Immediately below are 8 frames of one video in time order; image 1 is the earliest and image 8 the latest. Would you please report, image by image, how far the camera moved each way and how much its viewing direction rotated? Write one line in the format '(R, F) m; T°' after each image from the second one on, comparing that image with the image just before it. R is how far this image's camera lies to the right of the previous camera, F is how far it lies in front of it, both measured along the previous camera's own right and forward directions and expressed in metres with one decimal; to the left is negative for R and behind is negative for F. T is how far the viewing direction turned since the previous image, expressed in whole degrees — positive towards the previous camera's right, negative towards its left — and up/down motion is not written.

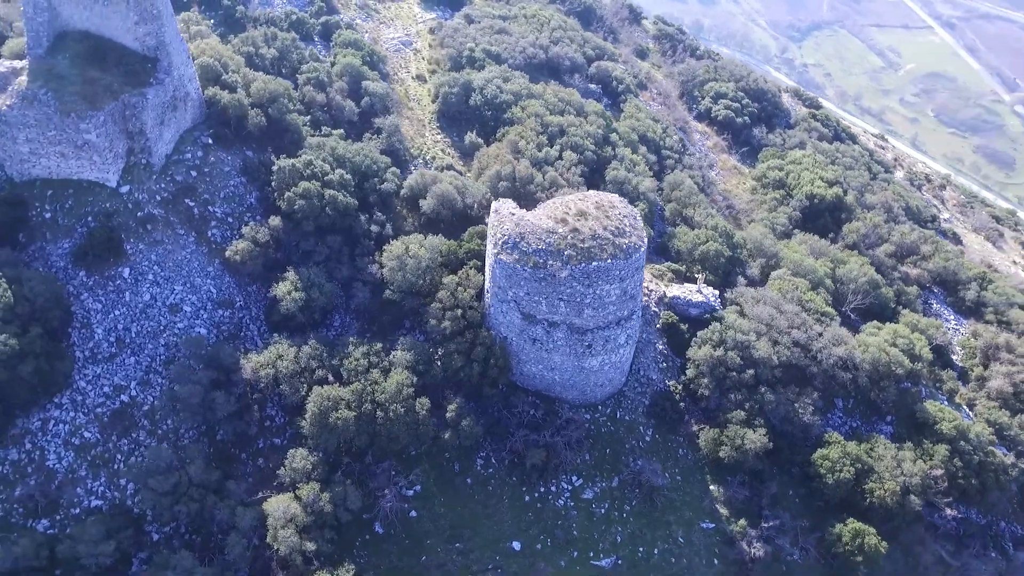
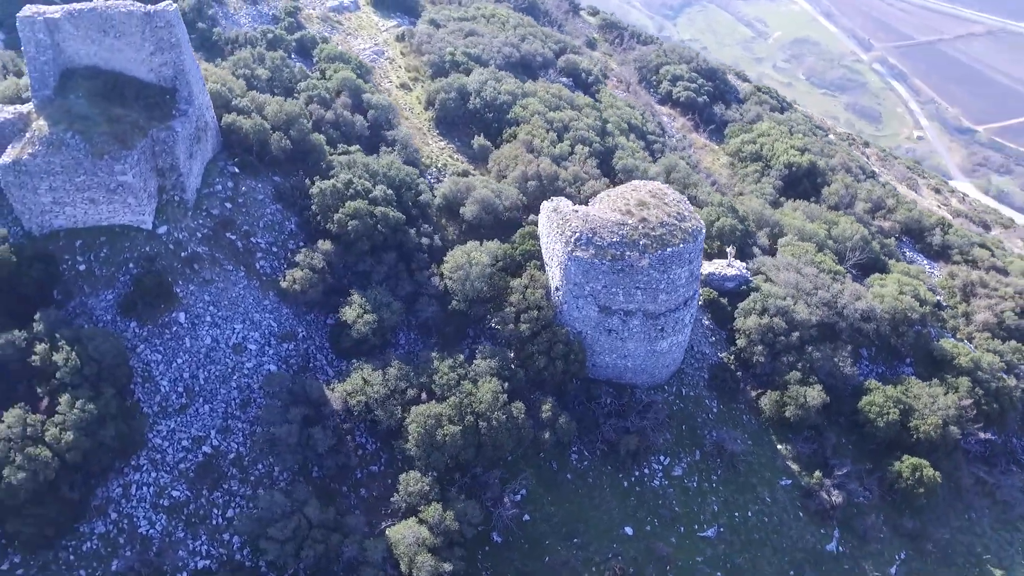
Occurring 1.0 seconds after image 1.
(-4.6, +0.1) m; +8°
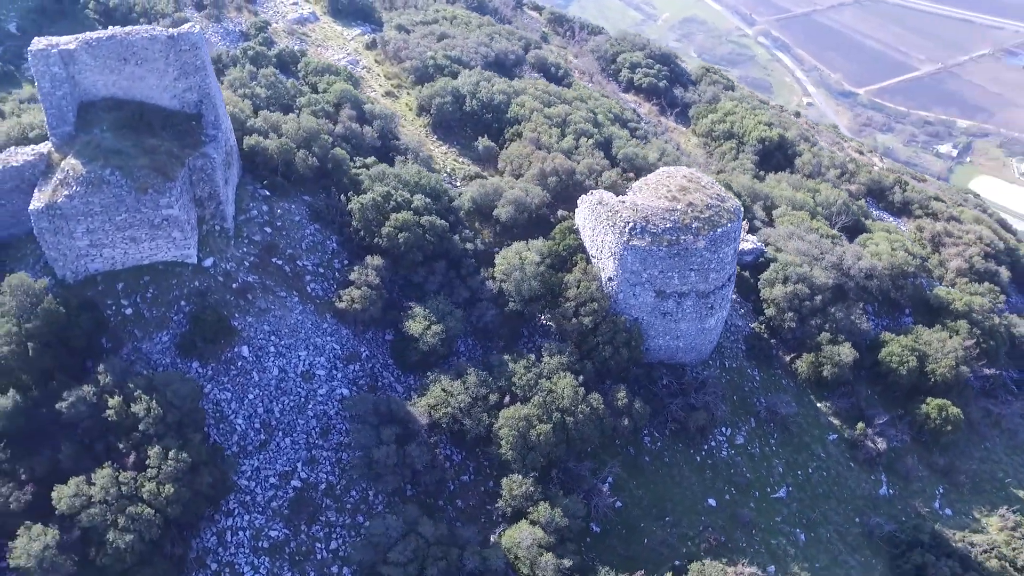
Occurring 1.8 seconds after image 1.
(-4.0, +0.1) m; +7°
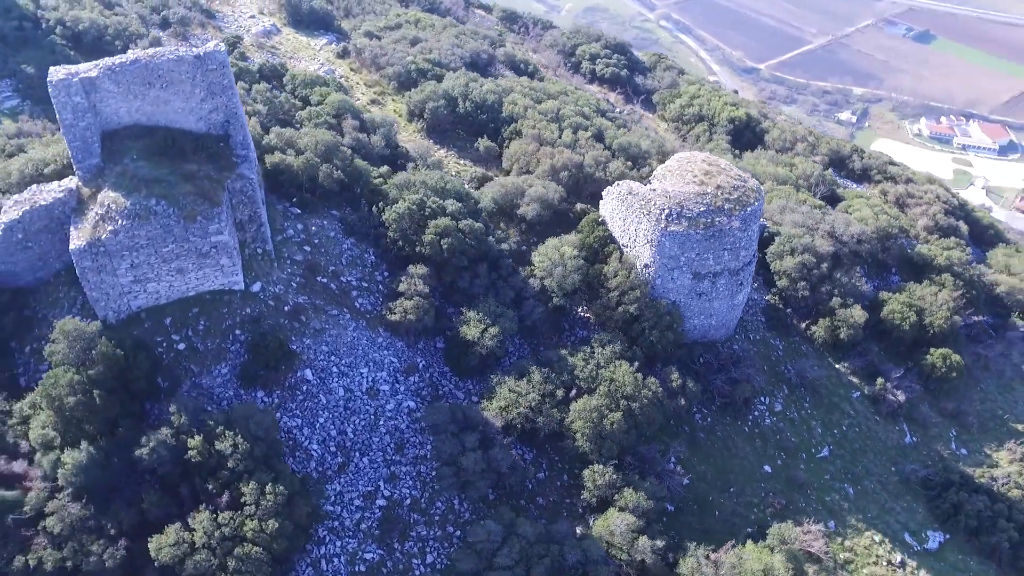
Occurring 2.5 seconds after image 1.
(-3.4, 0.0) m; +6°
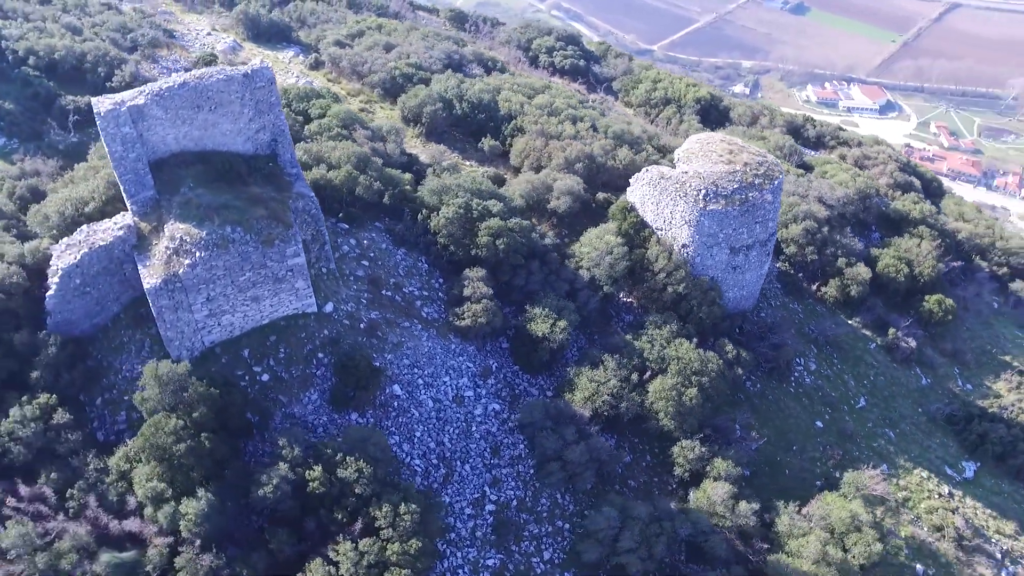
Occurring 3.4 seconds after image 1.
(-3.9, +0.1) m; +7°
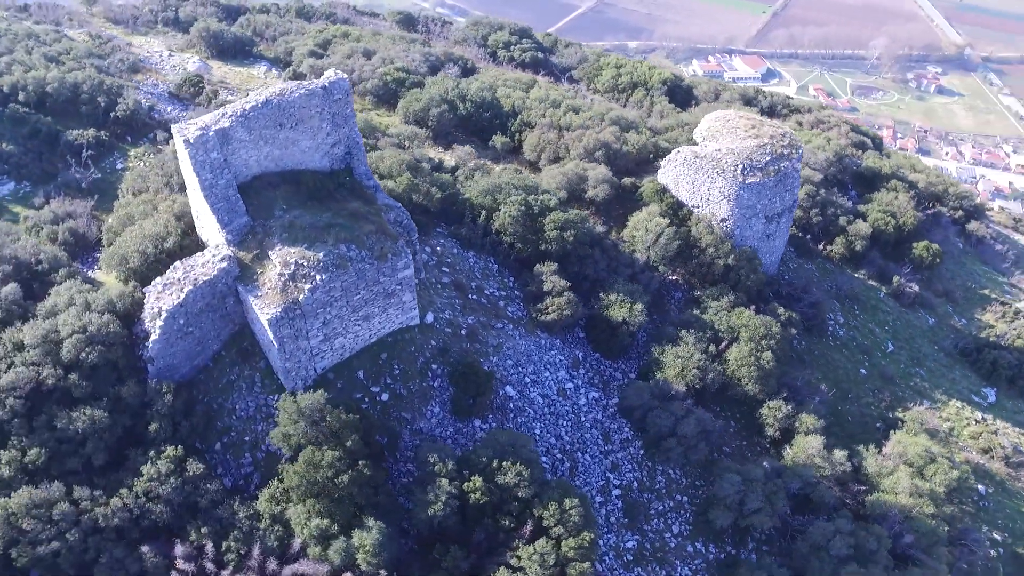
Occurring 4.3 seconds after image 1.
(-4.5, +0.2) m; +7°
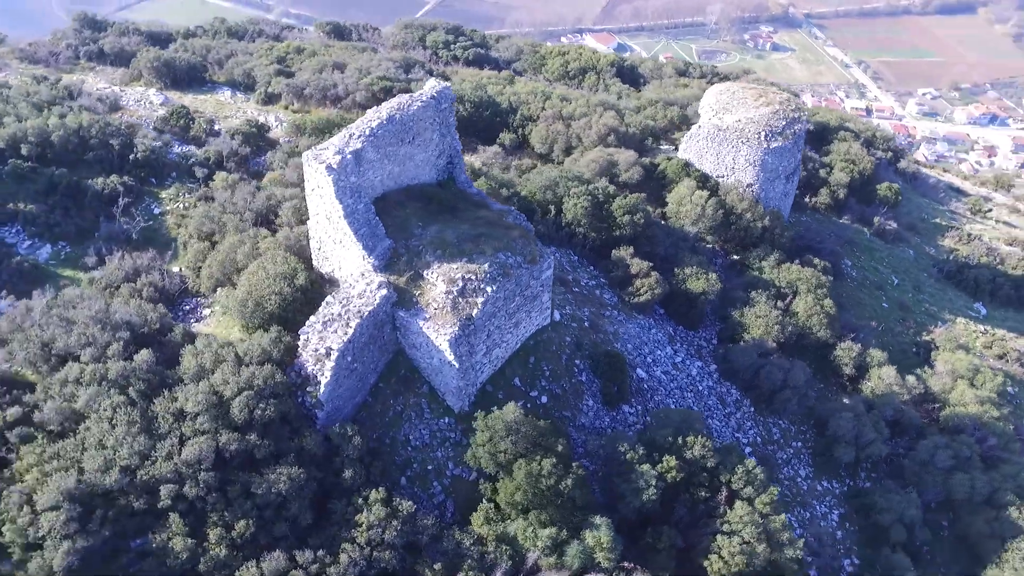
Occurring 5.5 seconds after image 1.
(-5.7, +0.3) m; +10°
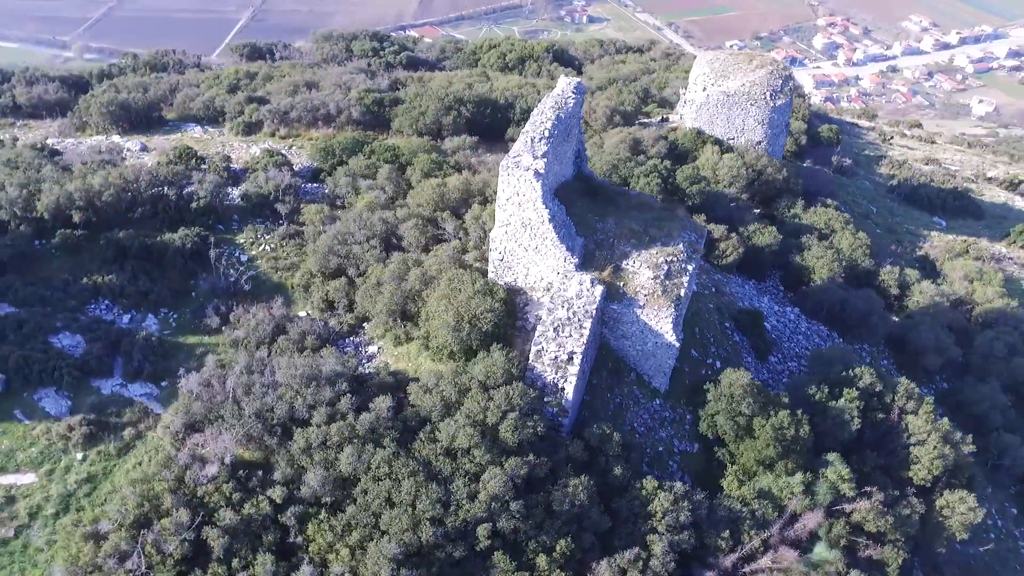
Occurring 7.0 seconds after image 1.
(-6.8, +0.5) m; +11°
